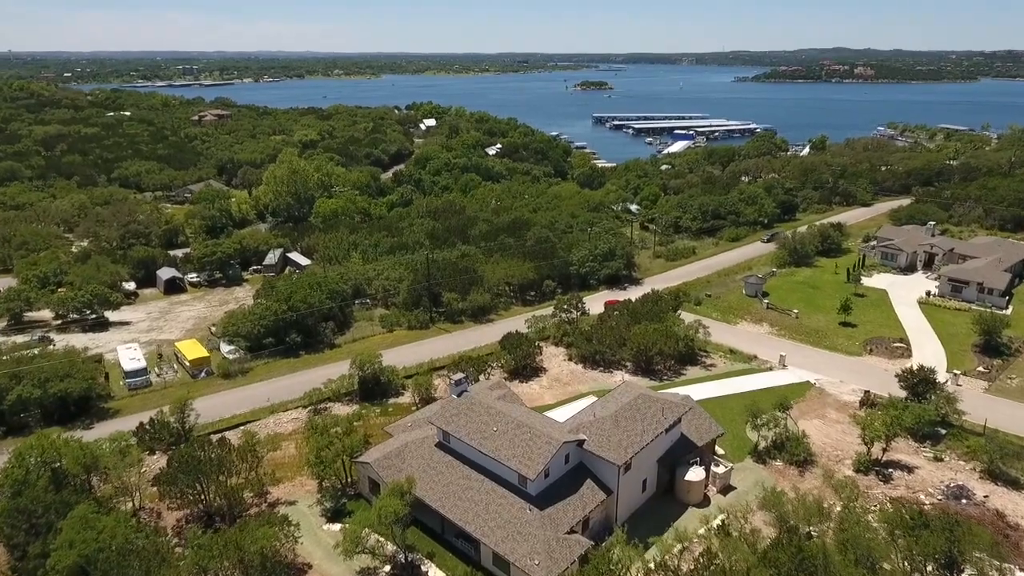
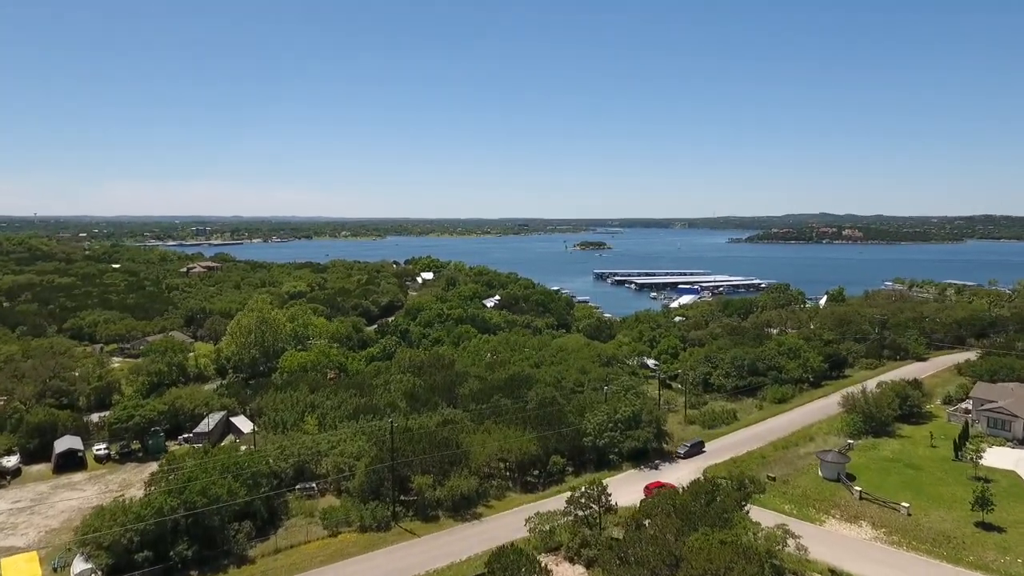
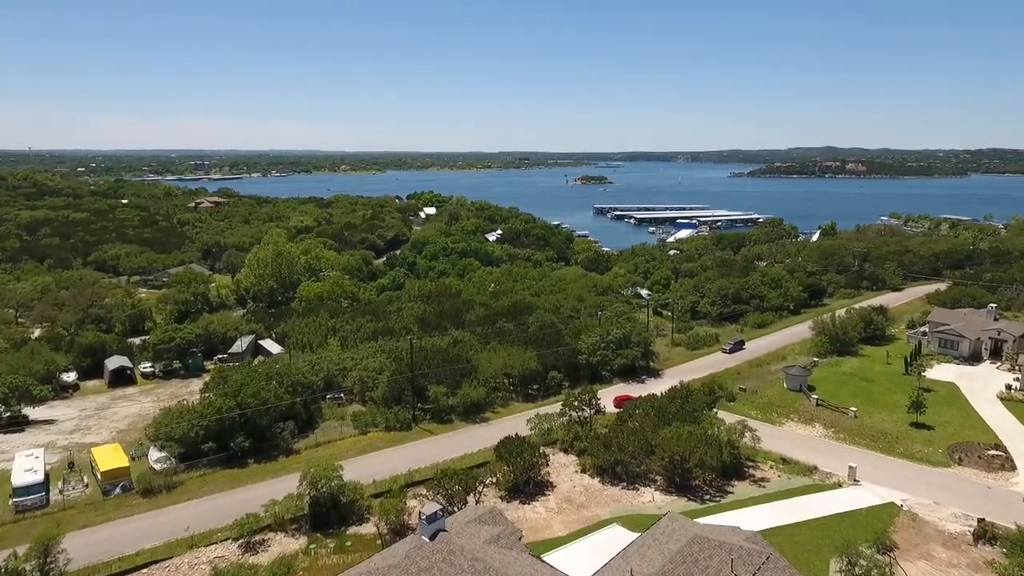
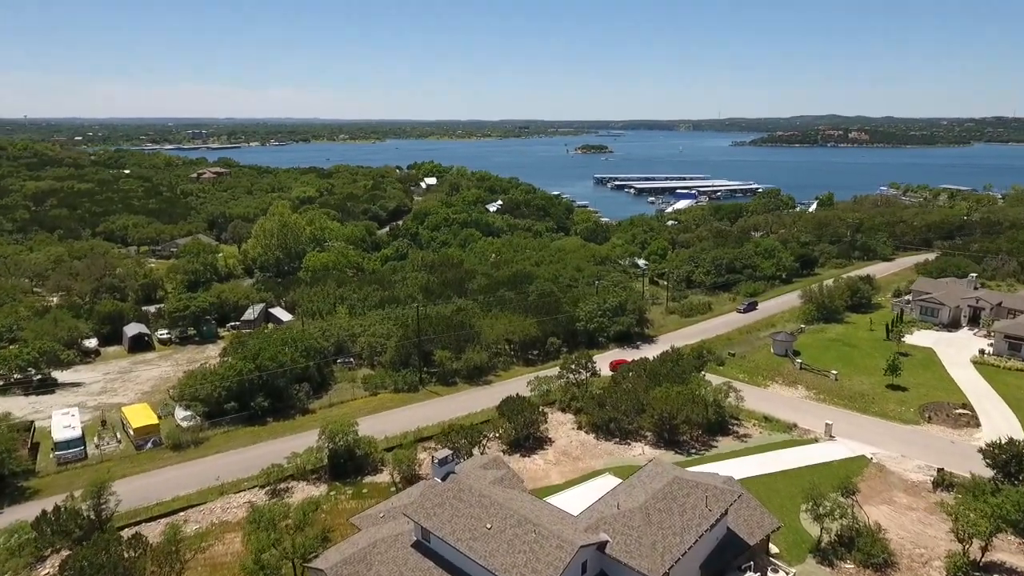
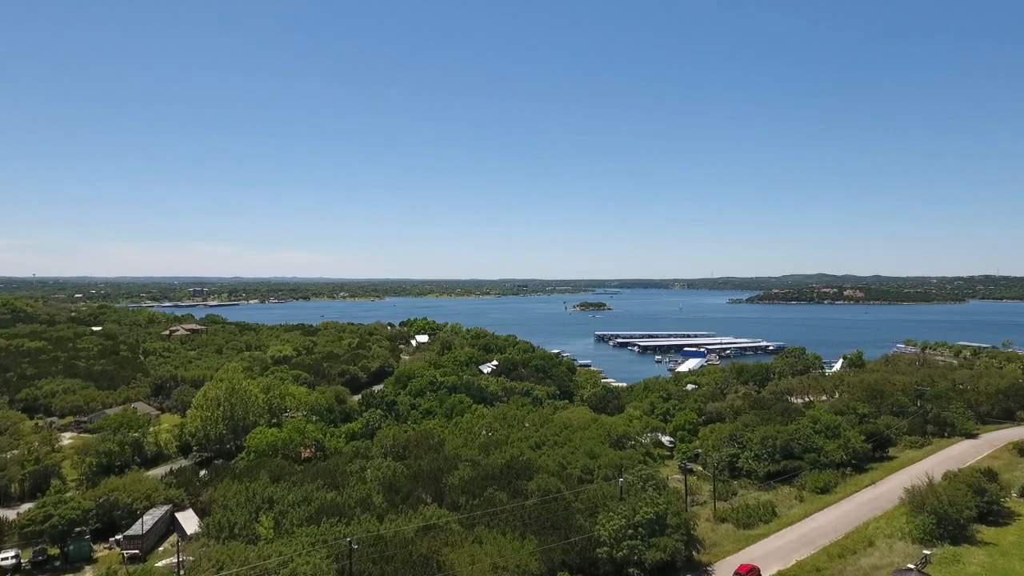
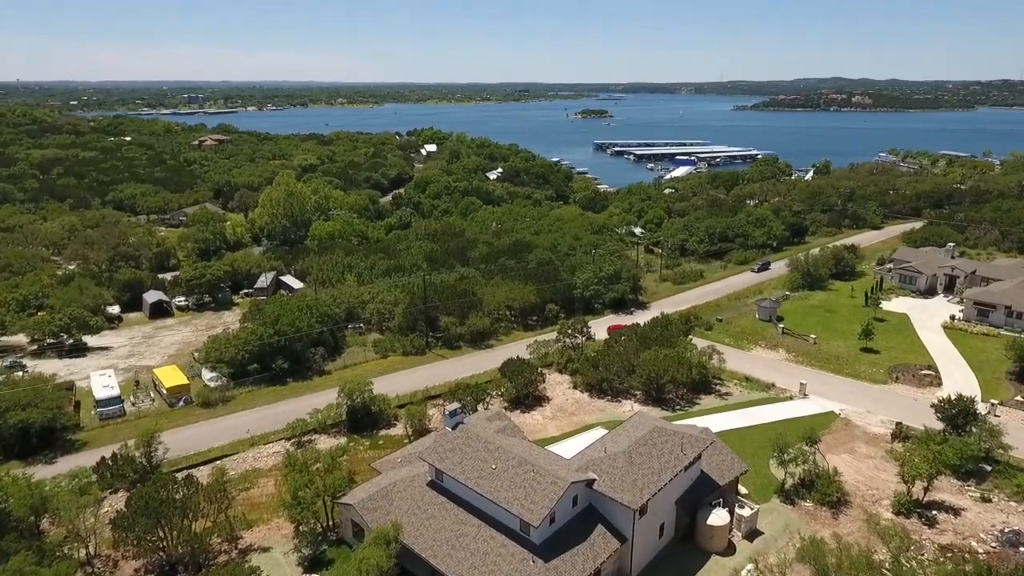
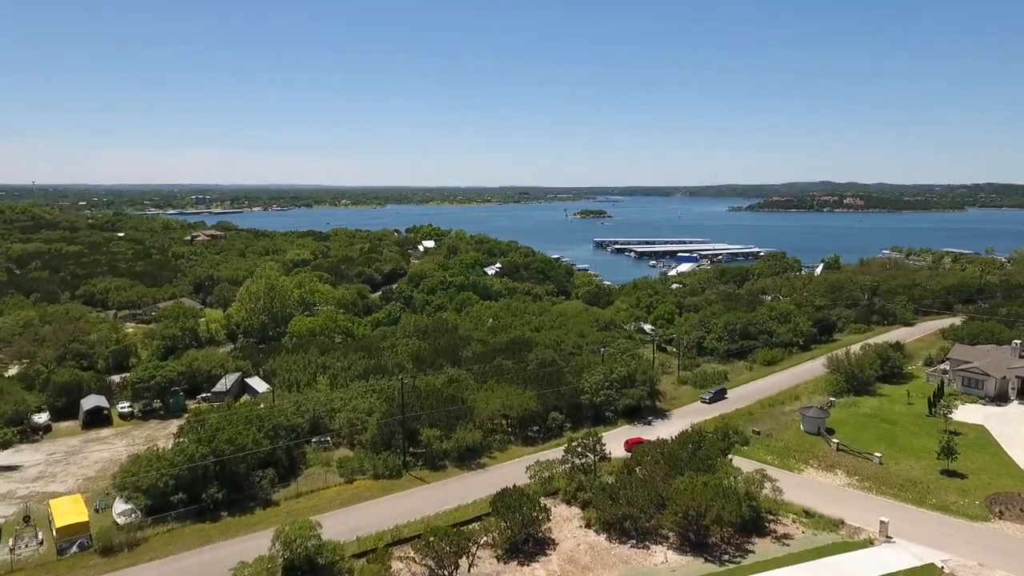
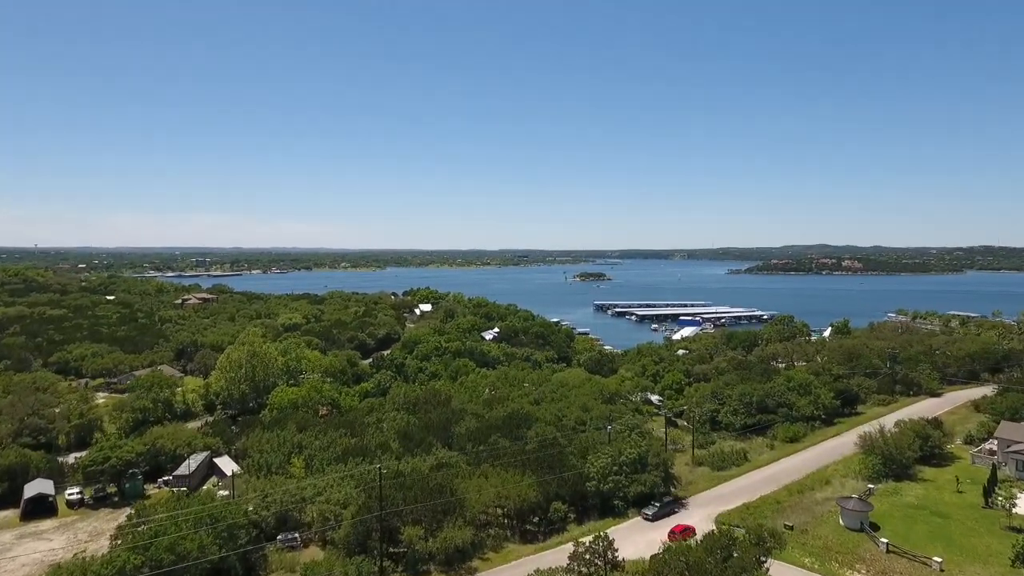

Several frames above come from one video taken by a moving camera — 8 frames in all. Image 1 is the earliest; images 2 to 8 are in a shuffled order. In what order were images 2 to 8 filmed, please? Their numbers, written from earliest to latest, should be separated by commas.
6, 4, 3, 7, 2, 8, 5
